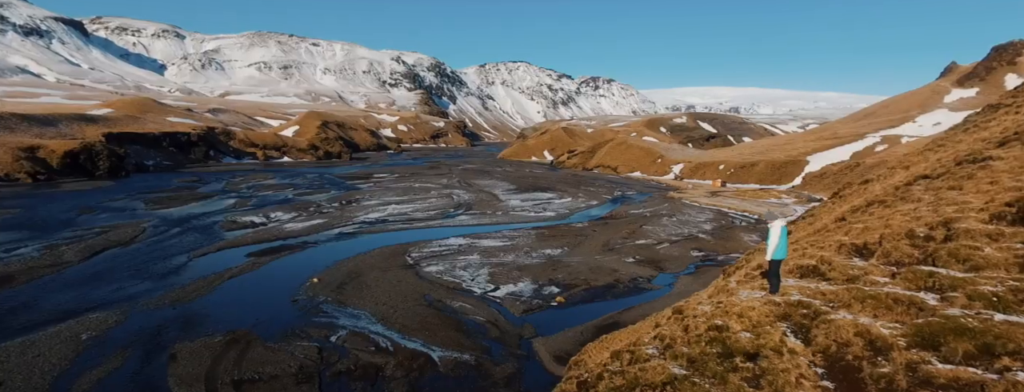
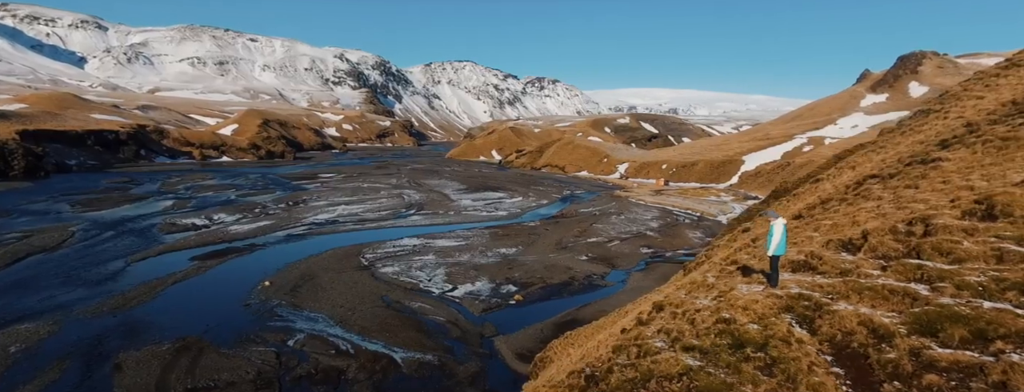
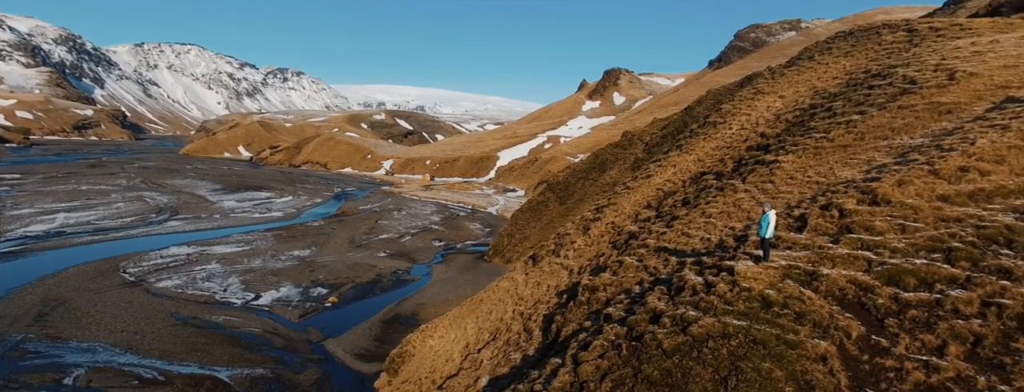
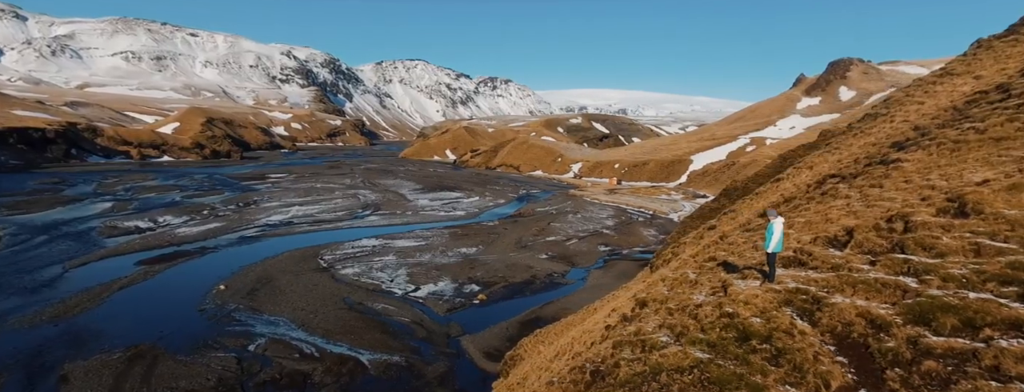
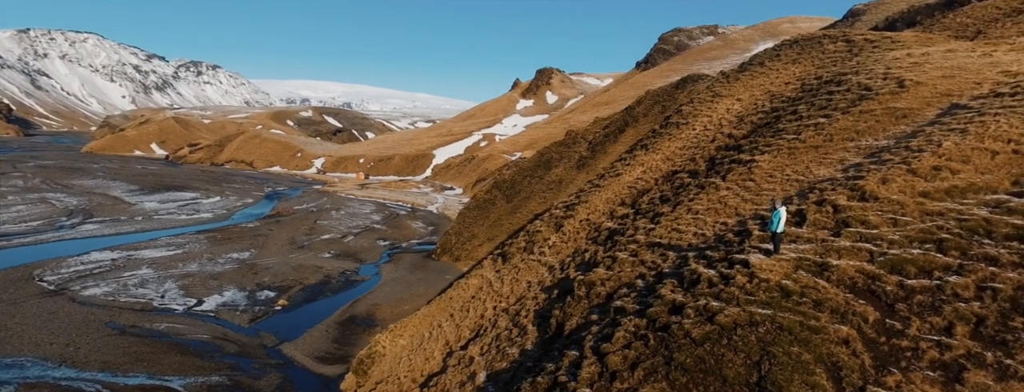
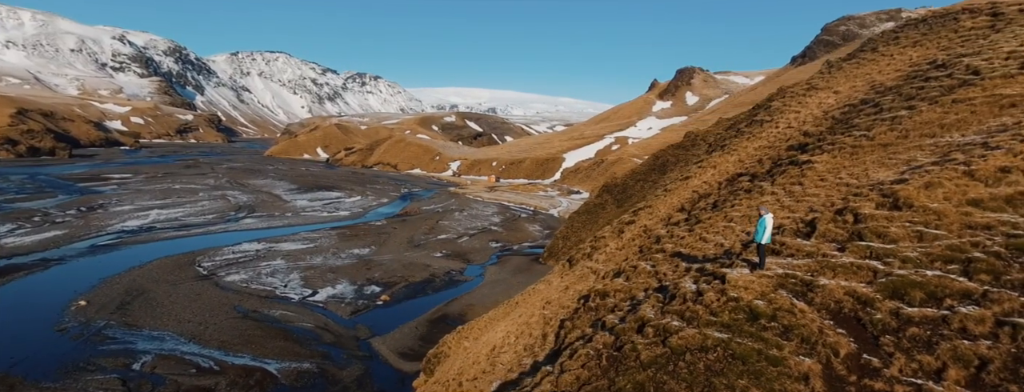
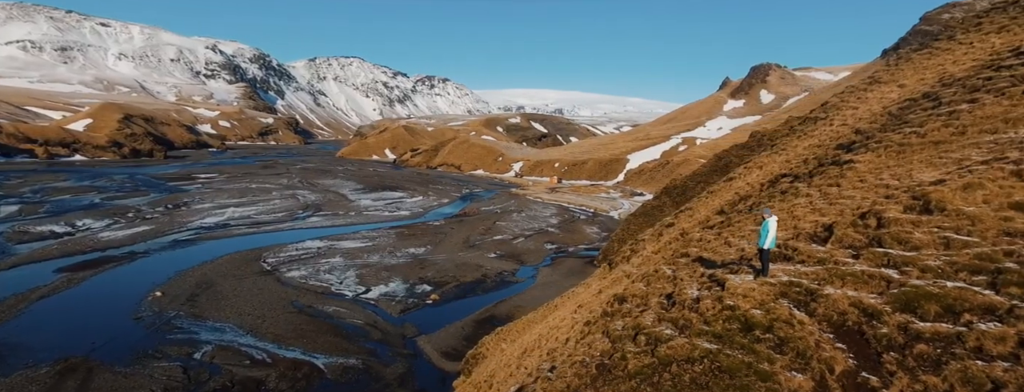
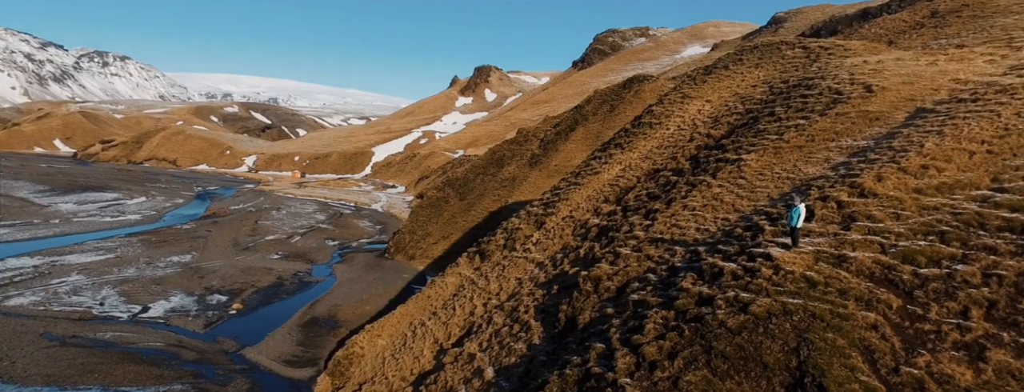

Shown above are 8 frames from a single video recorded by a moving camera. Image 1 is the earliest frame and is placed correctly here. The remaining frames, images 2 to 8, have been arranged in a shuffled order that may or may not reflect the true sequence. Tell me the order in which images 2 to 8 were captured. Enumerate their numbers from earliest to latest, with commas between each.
2, 4, 7, 6, 3, 5, 8
